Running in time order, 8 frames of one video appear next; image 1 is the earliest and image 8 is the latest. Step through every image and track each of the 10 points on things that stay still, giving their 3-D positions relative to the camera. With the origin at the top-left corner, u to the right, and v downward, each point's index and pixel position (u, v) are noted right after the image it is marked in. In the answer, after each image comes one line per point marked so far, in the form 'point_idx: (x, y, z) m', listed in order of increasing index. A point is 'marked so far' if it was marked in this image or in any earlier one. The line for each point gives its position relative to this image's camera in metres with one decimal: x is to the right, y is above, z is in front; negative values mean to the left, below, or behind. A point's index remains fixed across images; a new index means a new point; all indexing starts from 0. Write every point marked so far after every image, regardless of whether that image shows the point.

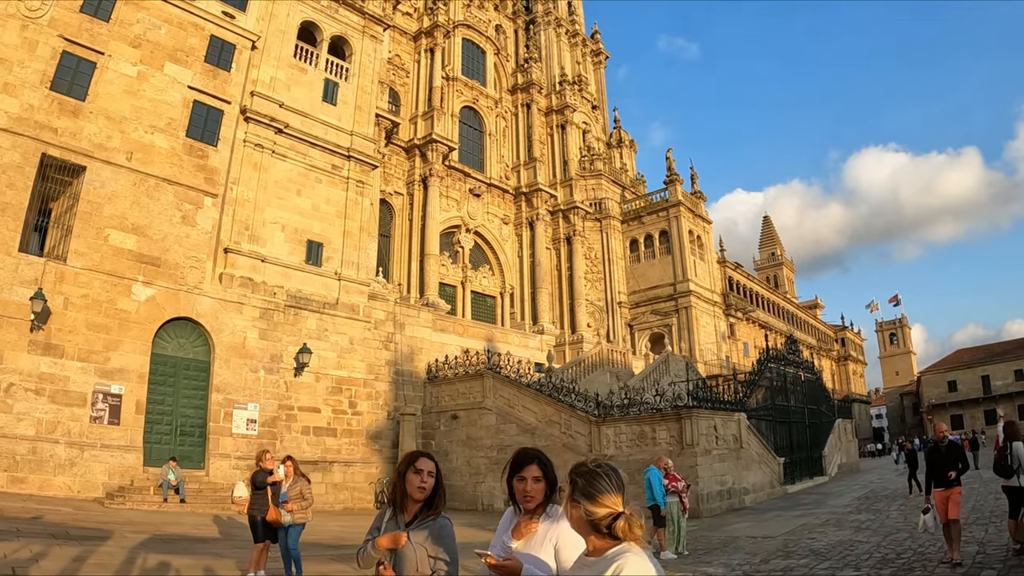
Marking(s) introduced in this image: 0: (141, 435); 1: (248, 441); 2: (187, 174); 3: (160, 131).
0: (-7.4, -3.1, +13.4) m
1: (-5.9, -3.7, +14.8) m
2: (-7.7, +2.8, +15.1) m
3: (-8.2, +3.8, +14.9) m
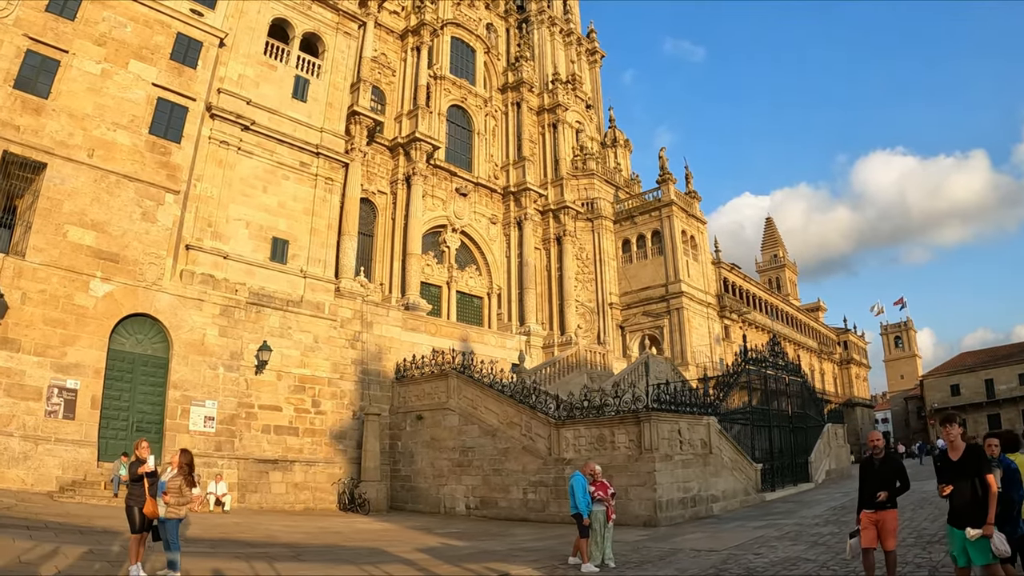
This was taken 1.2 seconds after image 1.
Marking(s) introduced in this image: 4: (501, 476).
0: (-8.5, -3.0, +13.3) m
1: (-7.0, -3.6, +14.6) m
2: (-8.7, +2.9, +15.0) m
3: (-9.3, +3.9, +14.8) m
4: (-0.3, -4.9, +15.6) m
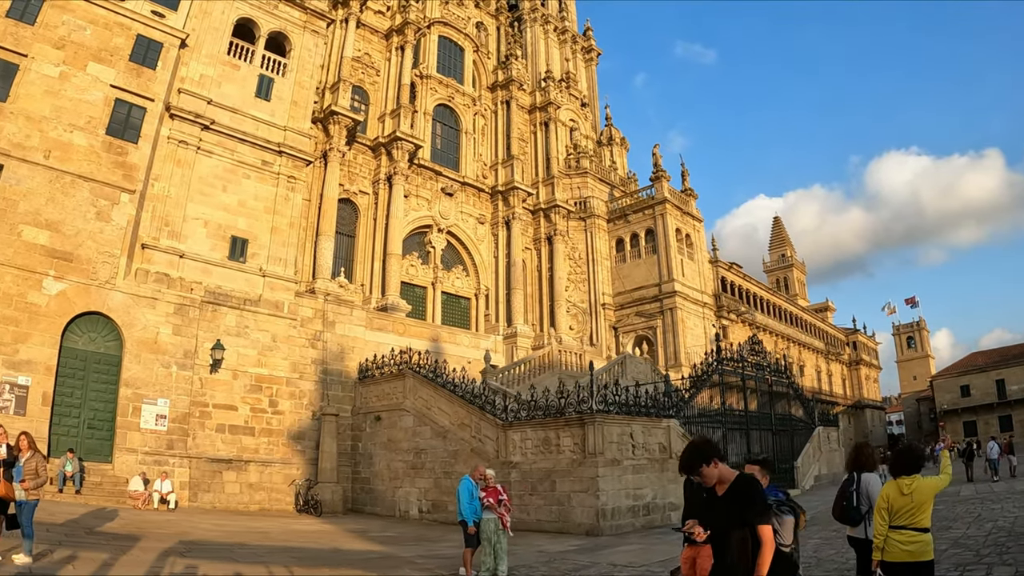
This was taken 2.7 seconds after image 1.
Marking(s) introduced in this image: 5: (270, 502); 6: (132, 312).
0: (-9.9, -3.0, +13.3) m
1: (-8.3, -3.6, +14.6) m
2: (-10.0, +2.9, +15.1) m
3: (-10.6, +3.9, +14.9) m
4: (-1.6, -4.8, +15.3) m
5: (-6.5, -5.8, +16.4) m
6: (-9.1, -0.6, +14.8) m
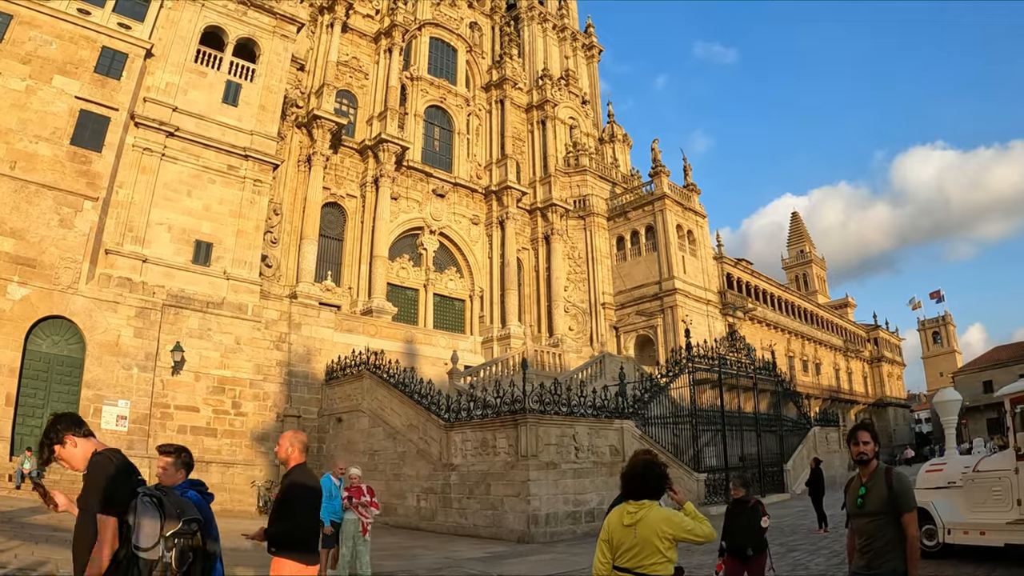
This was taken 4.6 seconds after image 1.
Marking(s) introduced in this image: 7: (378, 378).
0: (-11.3, -3.1, +13.7) m
1: (-9.7, -3.7, +14.9) m
2: (-11.4, +2.8, +15.5) m
3: (-12.0, +3.8, +15.4) m
4: (-2.8, -4.8, +15.1) m
5: (-7.7, -5.8, +16.5) m
6: (-10.5, -0.7, +15.2) m
7: (-3.7, -2.5, +16.7) m
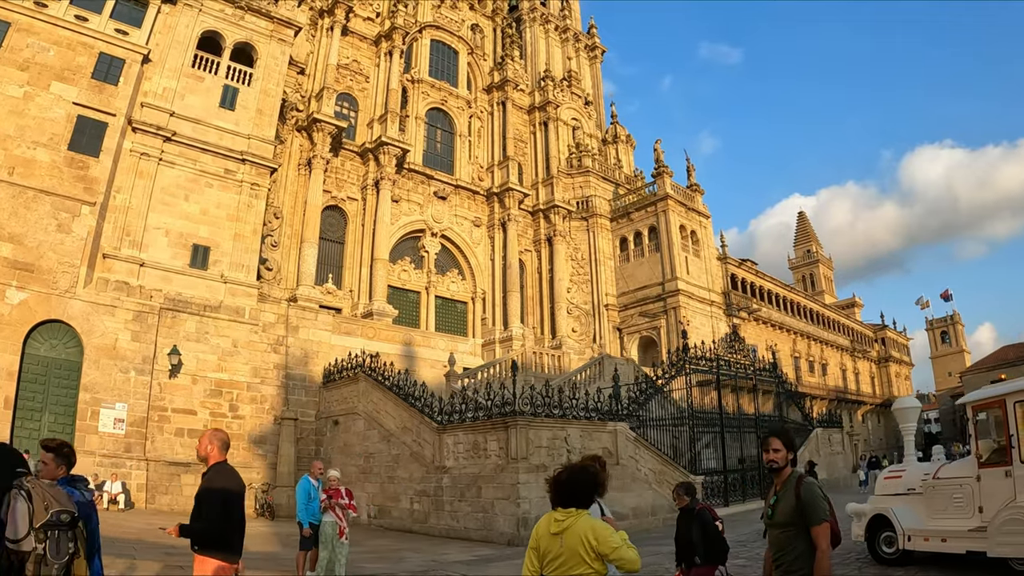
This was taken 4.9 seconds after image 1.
0: (-11.5, -3.2, +13.8) m
1: (-9.8, -3.8, +14.9) m
2: (-11.6, +2.7, +15.6) m
3: (-12.2, +3.7, +15.5) m
4: (-3.0, -4.9, +15.1) m
5: (-7.8, -5.9, +16.6) m
6: (-10.6, -0.8, +15.3) m
7: (-3.8, -2.6, +16.7) m
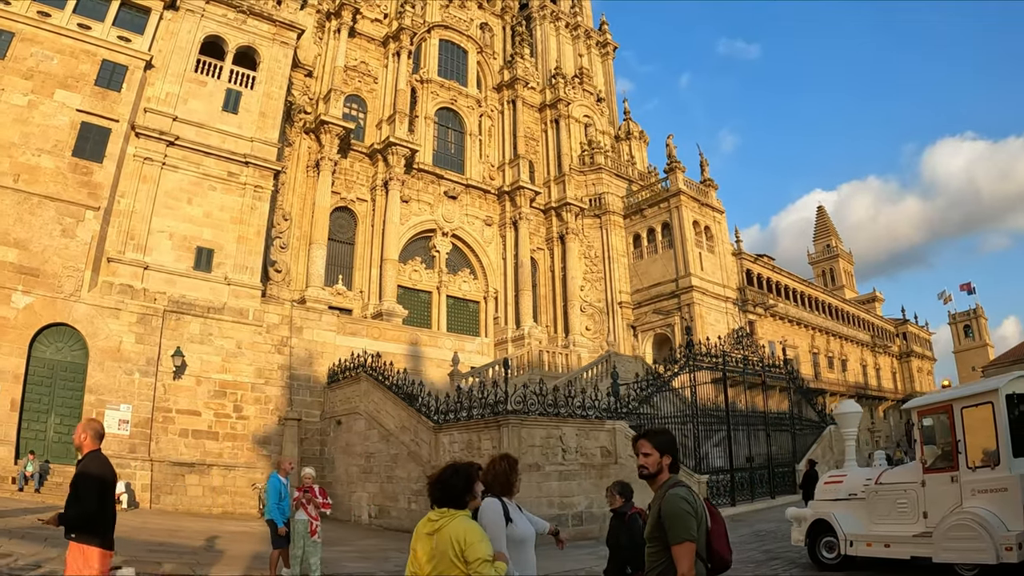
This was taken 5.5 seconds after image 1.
0: (-11.6, -3.3, +14.1) m
1: (-9.9, -3.8, +15.2) m
2: (-11.7, +2.6, +15.9) m
3: (-12.3, +3.6, +15.8) m
4: (-3.0, -4.9, +15.0) m
5: (-7.7, -6.0, +16.7) m
6: (-10.7, -0.9, +15.5) m
7: (-3.8, -2.6, +16.7) m
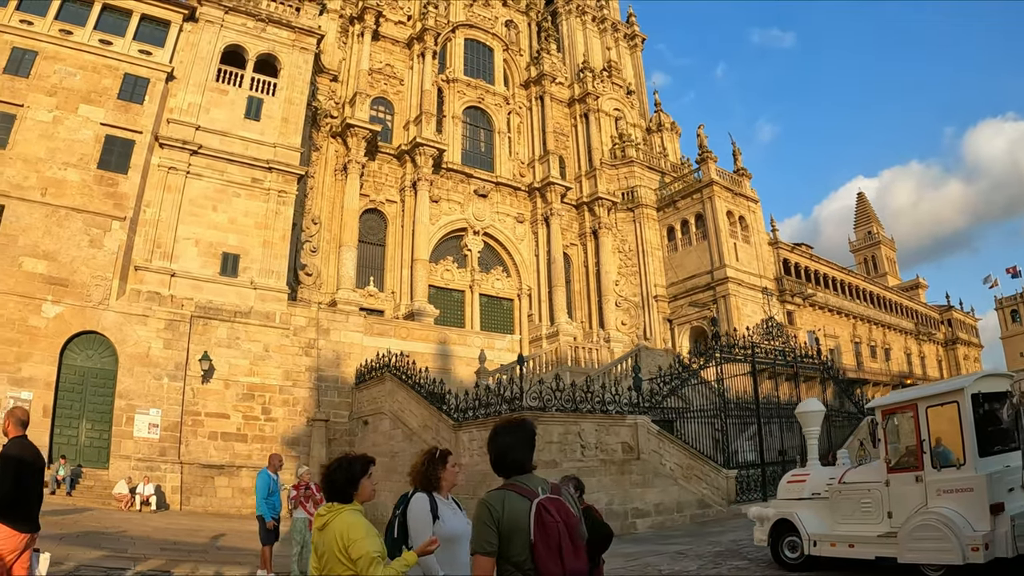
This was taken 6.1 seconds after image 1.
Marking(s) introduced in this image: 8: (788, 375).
0: (-11.1, -3.5, +14.5) m
1: (-9.2, -4.0, +15.5) m
2: (-11.2, +2.3, +16.4) m
3: (-11.9, +3.3, +16.4) m
4: (-2.4, -4.8, +14.8) m
5: (-6.9, -6.1, +16.8) m
6: (-10.2, -1.1, +15.9) m
7: (-3.1, -2.5, +16.5) m
8: (+7.5, -2.4, +16.6) m
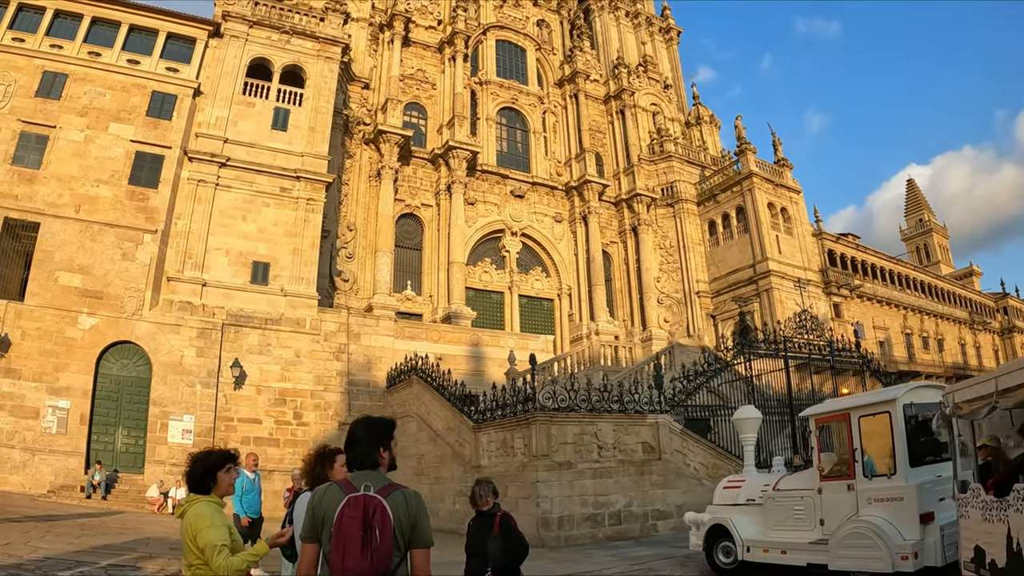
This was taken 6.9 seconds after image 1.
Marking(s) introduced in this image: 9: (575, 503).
0: (-10.5, -3.8, +15.1) m
1: (-8.5, -4.2, +15.8) m
2: (-10.7, +2.0, +17.0) m
3: (-11.4, +2.9, +17.0) m
4: (-1.8, -4.7, +14.4) m
5: (-6.0, -6.2, +16.9) m
6: (-9.5, -1.4, +16.4) m
7: (-2.4, -2.5, +16.2) m
8: (+8.2, -2.0, +15.3) m
9: (+1.2, -3.9, +10.8) m
